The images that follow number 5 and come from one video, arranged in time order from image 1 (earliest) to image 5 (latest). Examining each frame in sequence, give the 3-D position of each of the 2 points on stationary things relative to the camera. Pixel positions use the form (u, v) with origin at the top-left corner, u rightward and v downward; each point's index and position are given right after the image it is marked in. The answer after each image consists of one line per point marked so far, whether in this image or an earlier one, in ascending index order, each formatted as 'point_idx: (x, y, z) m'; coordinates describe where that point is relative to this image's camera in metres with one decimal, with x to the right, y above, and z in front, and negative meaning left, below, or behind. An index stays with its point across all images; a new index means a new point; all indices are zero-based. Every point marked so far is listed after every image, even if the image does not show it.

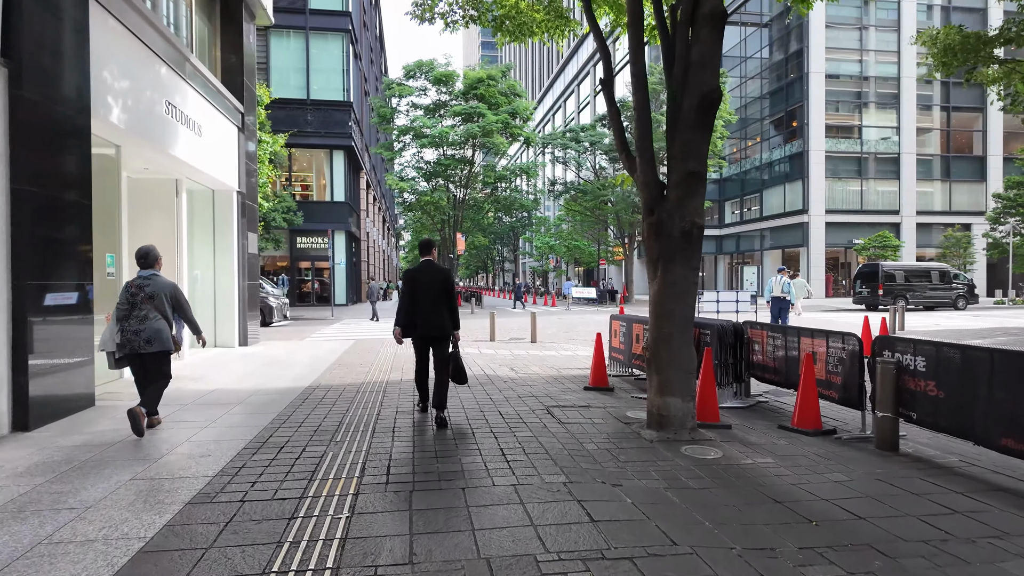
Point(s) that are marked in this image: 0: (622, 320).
0: (+1.6, -0.5, +8.8) m
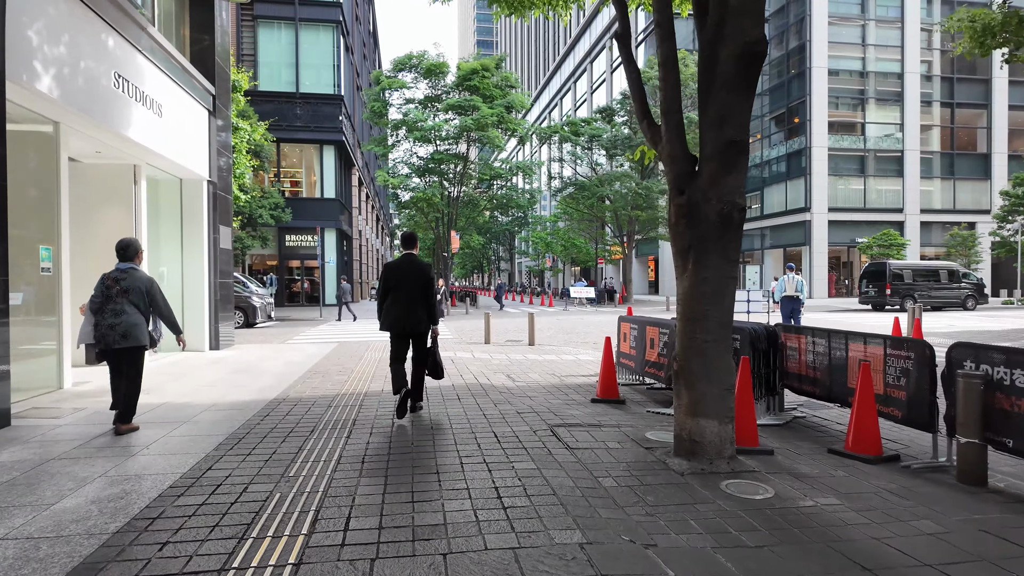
0: (+1.6, -0.4, +7.8) m
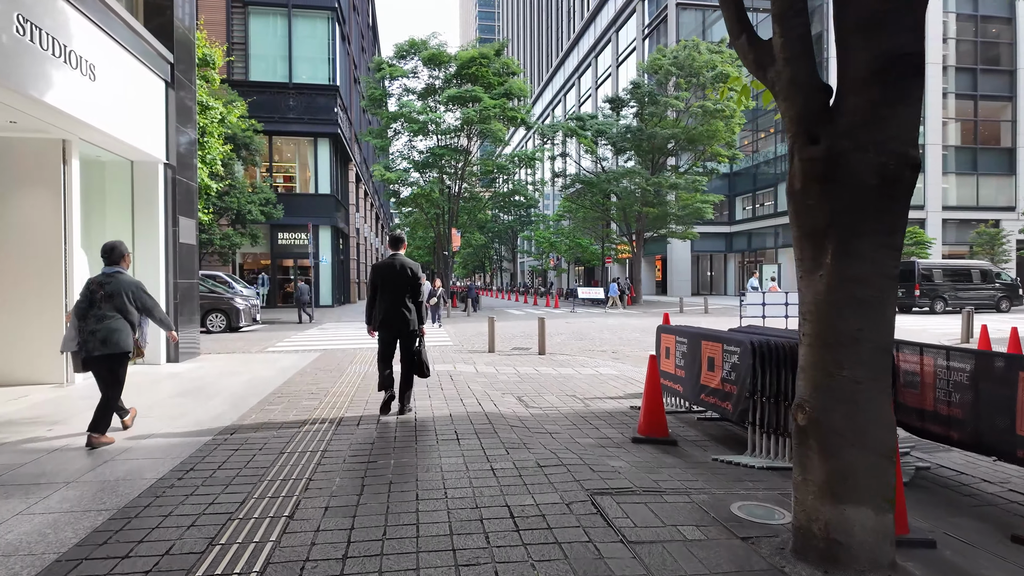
0: (+1.7, -0.5, +6.1) m
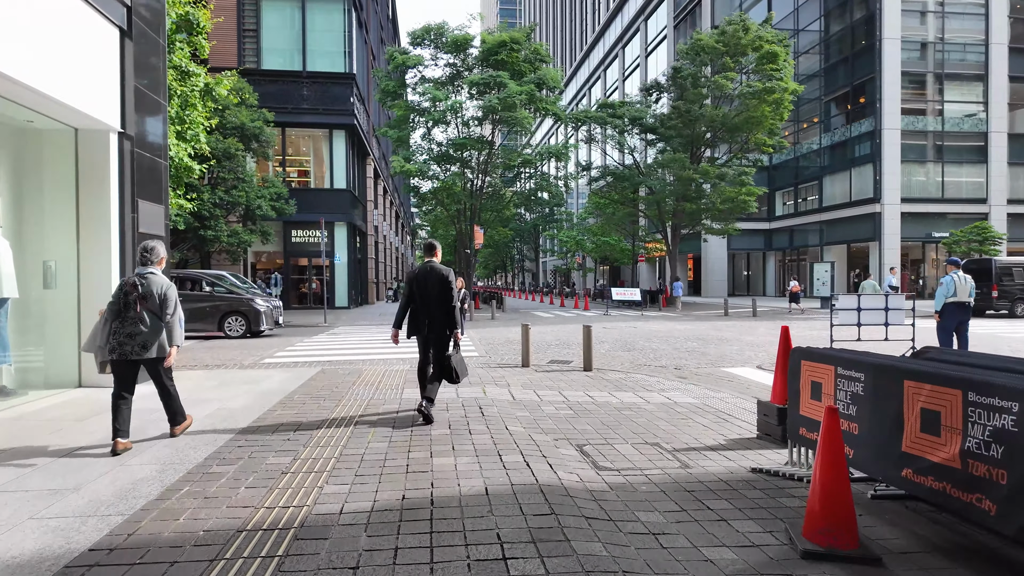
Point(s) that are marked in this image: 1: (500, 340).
0: (+2.2, -0.5, +3.8) m
1: (-0.3, -1.3, +14.7) m
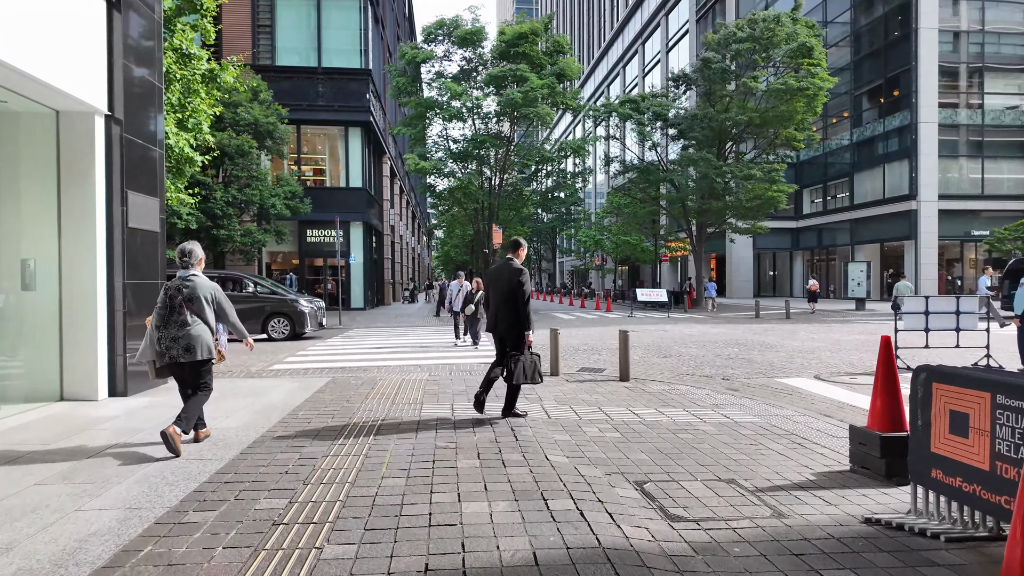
0: (+2.5, -0.5, +2.8) m
1: (+0.3, -1.3, +13.7) m
